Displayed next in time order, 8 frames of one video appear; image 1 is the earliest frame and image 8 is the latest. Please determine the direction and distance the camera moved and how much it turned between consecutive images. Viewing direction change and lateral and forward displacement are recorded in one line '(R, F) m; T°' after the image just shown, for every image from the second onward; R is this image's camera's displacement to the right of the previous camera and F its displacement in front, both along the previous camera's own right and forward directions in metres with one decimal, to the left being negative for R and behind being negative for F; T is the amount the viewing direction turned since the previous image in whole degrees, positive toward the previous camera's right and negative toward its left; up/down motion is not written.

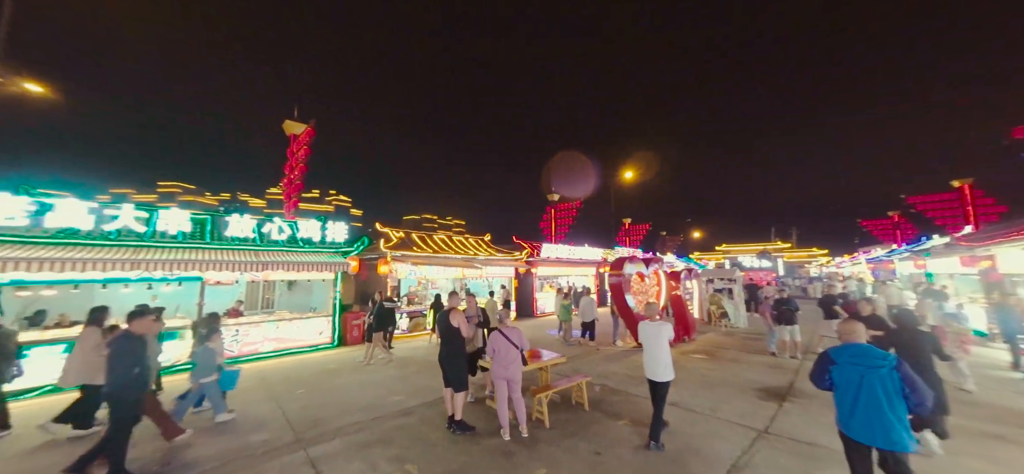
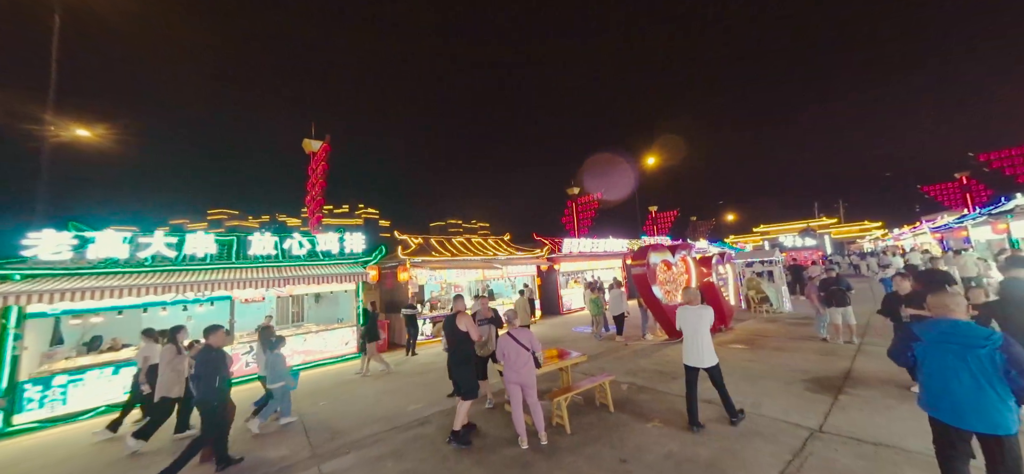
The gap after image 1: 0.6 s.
(+0.2, +0.2) m; -4°
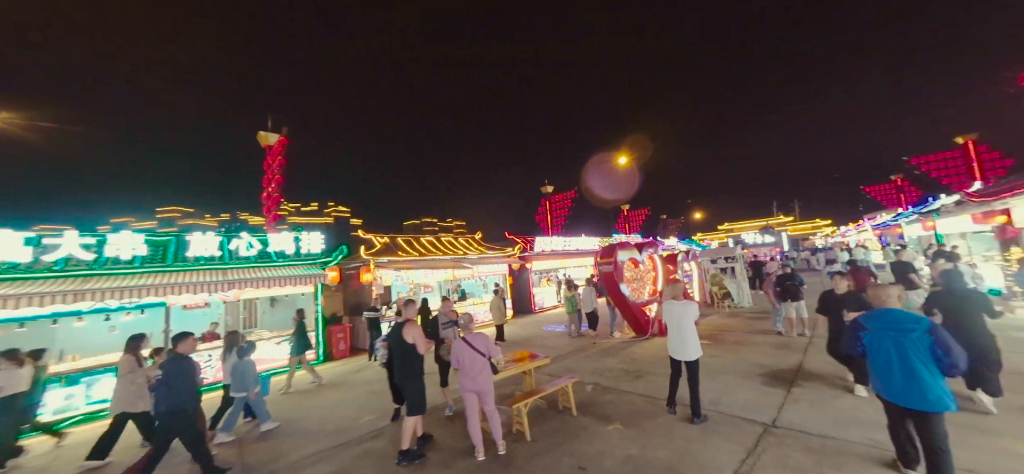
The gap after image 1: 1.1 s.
(+0.2, +0.2) m; +4°
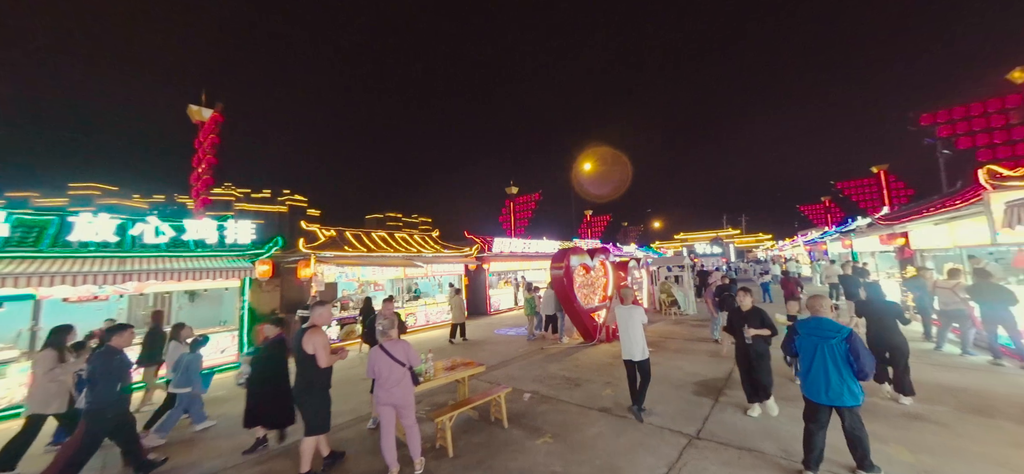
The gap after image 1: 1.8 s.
(+0.3, +0.2) m; +6°
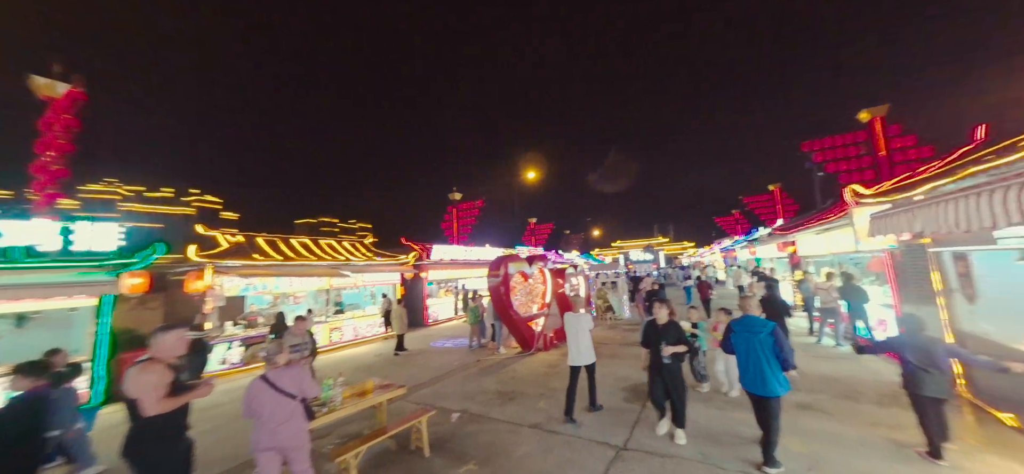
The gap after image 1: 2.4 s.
(+0.2, +0.3) m; +9°
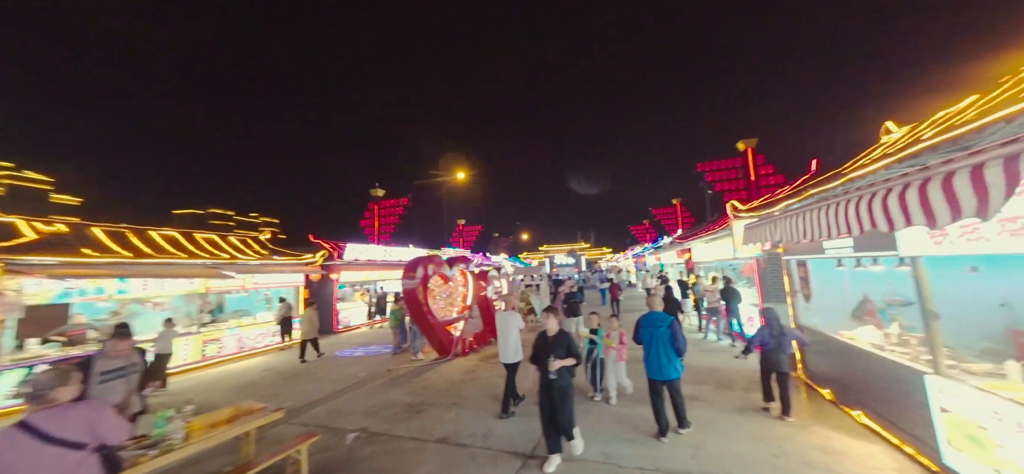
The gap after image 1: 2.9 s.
(+0.2, +0.2) m; +12°
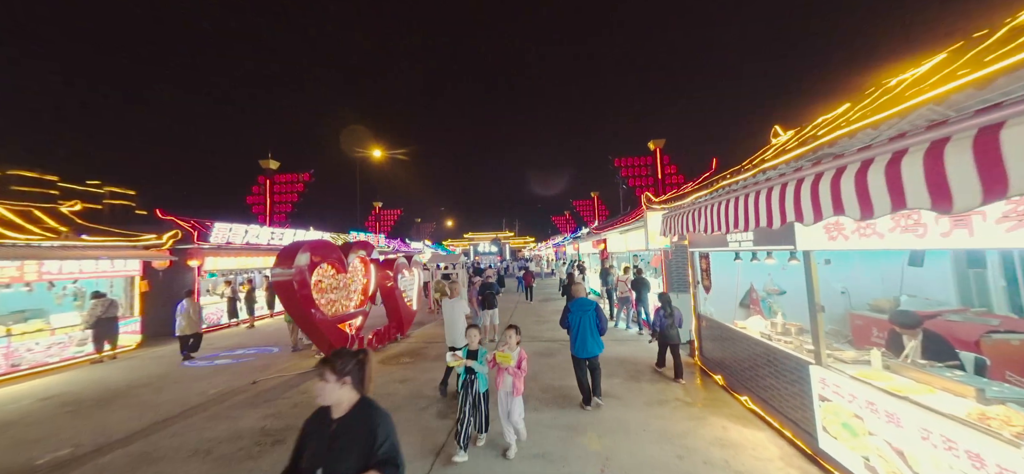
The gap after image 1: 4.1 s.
(+0.3, +0.7) m; +13°
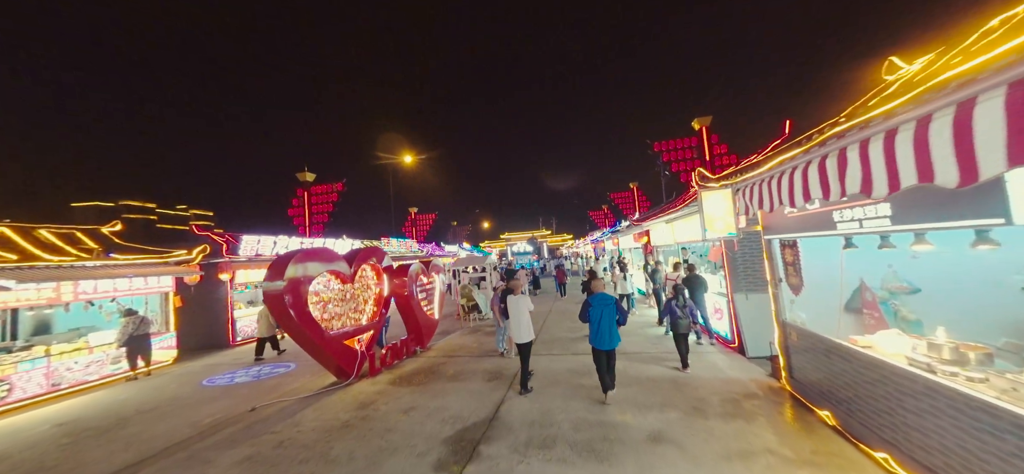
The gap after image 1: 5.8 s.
(+0.3, +1.2) m; -7°
